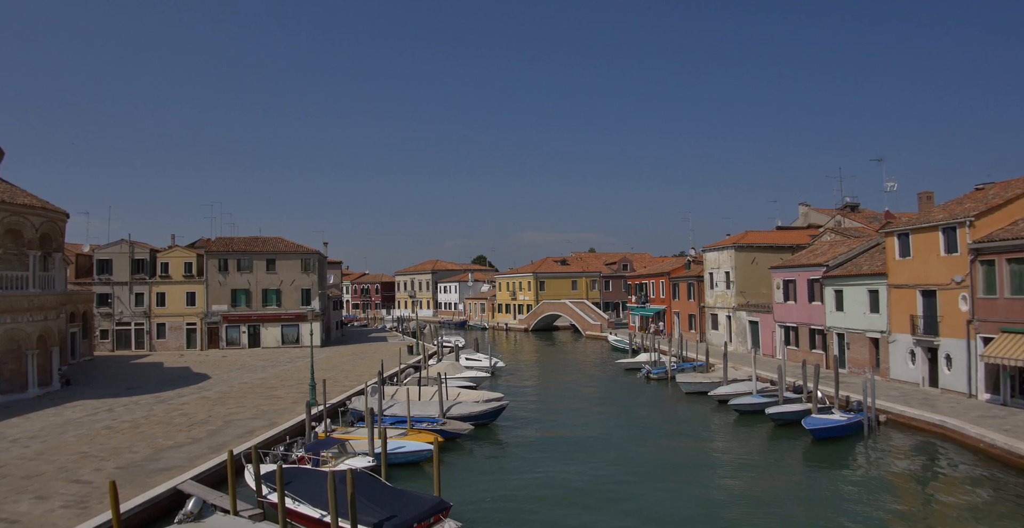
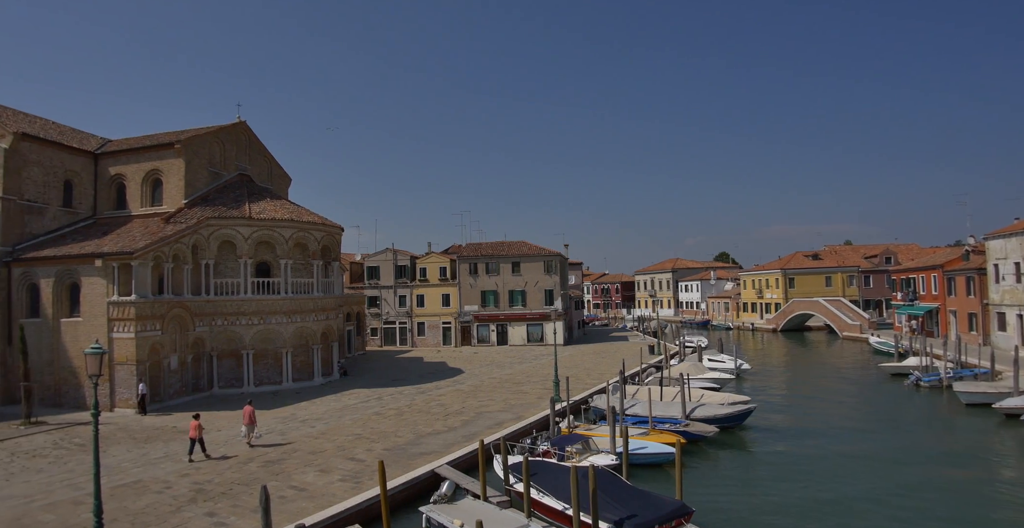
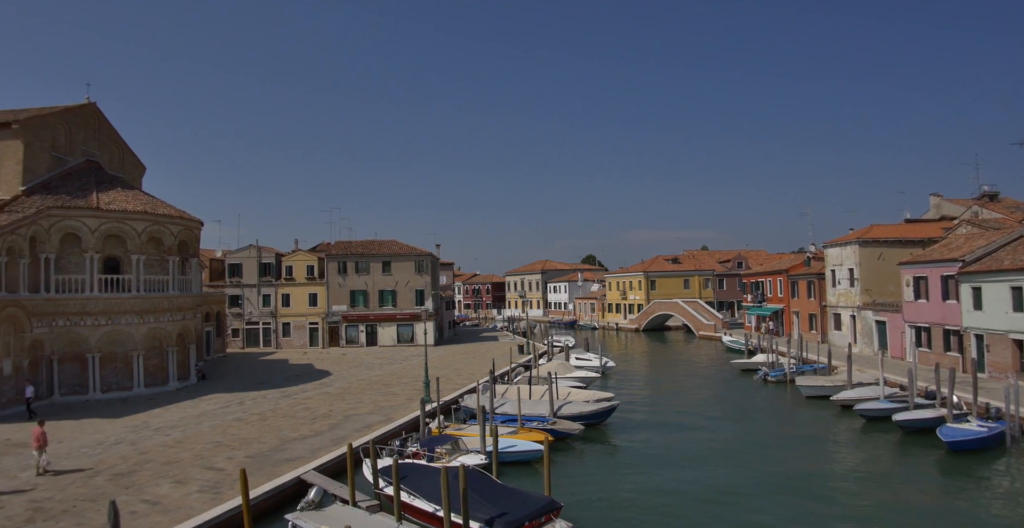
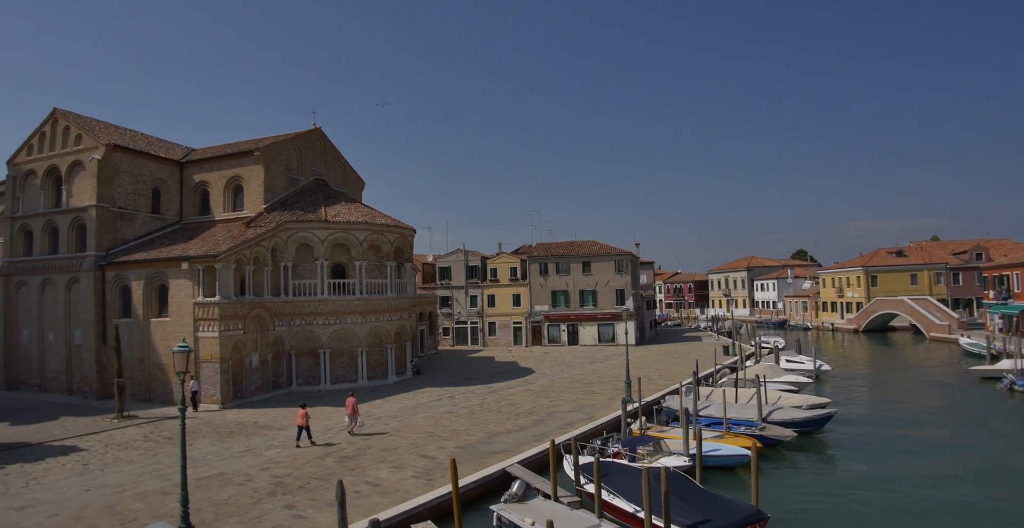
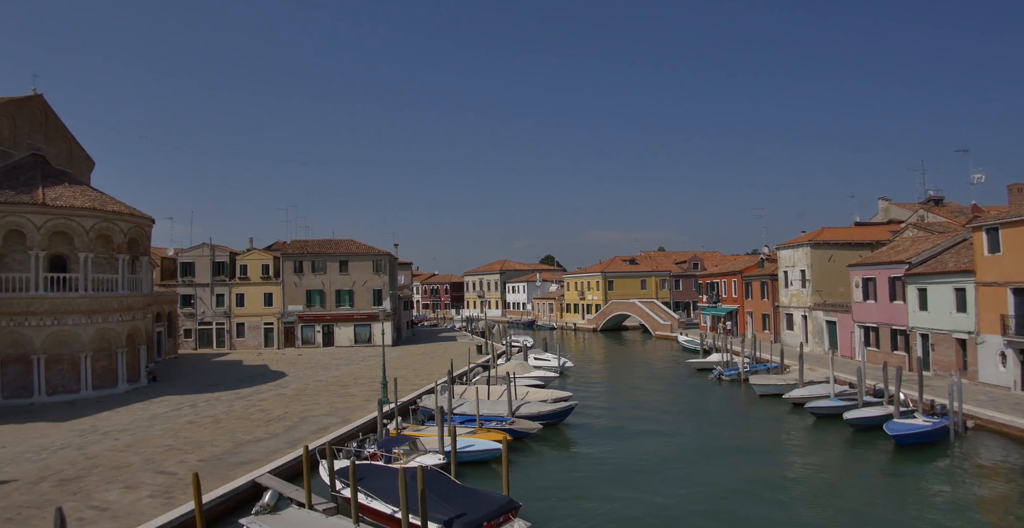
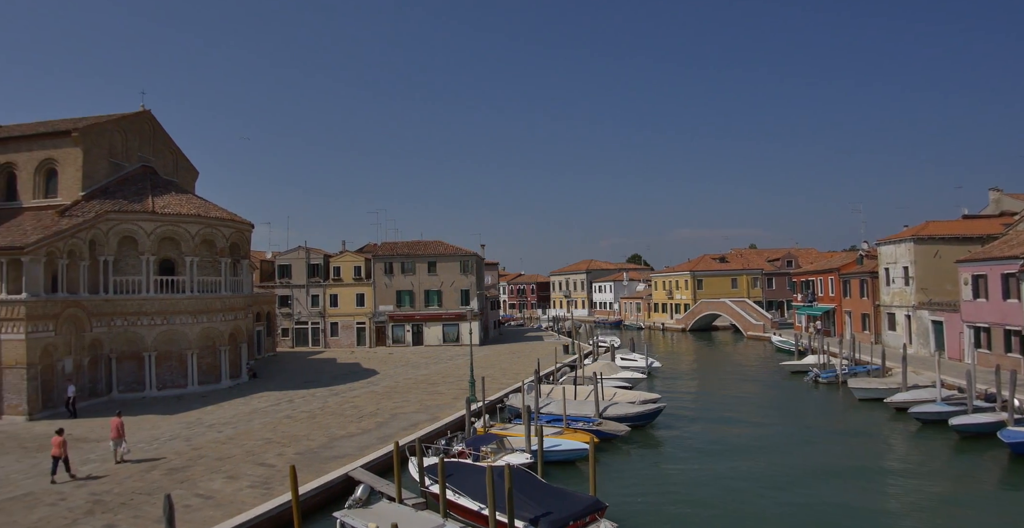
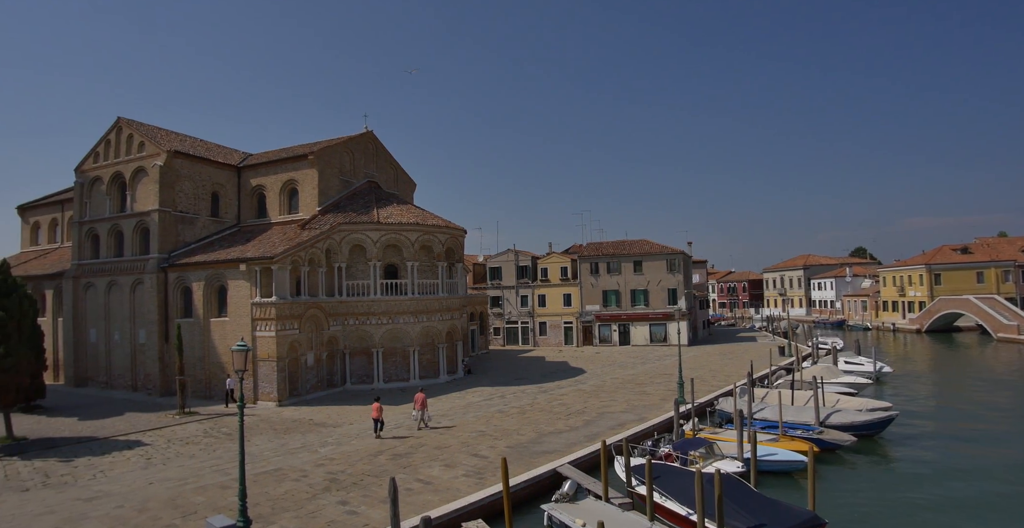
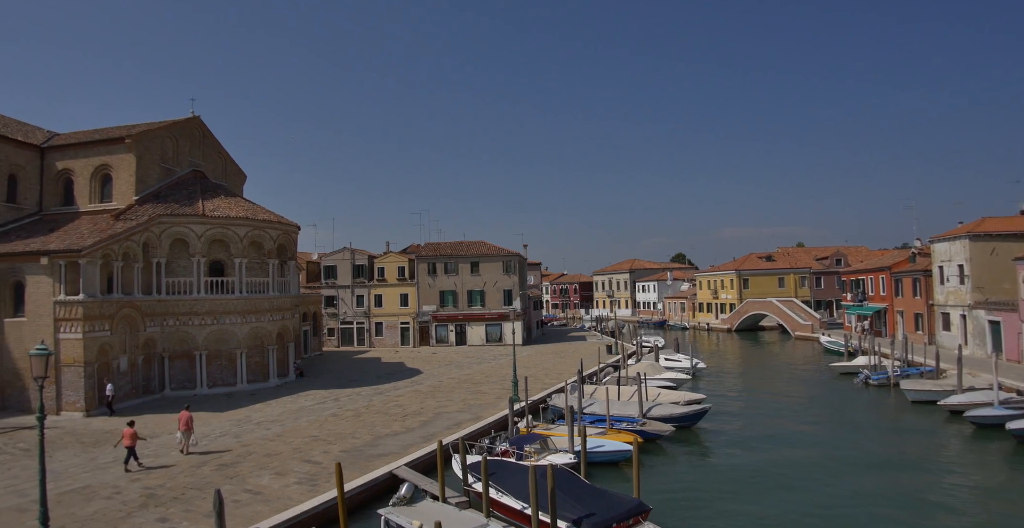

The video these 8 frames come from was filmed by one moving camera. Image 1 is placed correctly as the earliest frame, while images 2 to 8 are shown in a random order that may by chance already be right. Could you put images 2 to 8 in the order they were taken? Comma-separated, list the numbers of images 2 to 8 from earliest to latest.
5, 3, 6, 8, 2, 4, 7
